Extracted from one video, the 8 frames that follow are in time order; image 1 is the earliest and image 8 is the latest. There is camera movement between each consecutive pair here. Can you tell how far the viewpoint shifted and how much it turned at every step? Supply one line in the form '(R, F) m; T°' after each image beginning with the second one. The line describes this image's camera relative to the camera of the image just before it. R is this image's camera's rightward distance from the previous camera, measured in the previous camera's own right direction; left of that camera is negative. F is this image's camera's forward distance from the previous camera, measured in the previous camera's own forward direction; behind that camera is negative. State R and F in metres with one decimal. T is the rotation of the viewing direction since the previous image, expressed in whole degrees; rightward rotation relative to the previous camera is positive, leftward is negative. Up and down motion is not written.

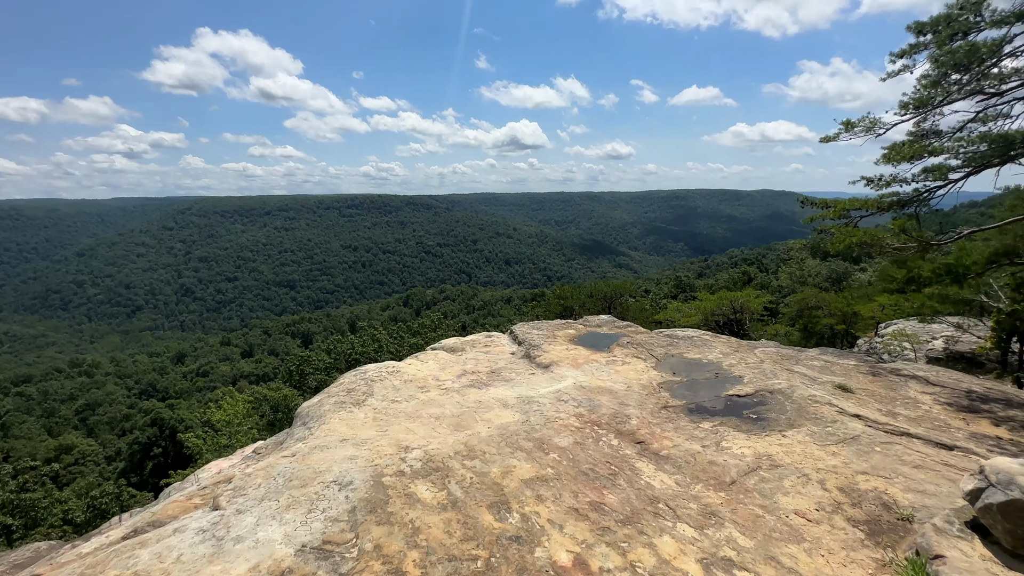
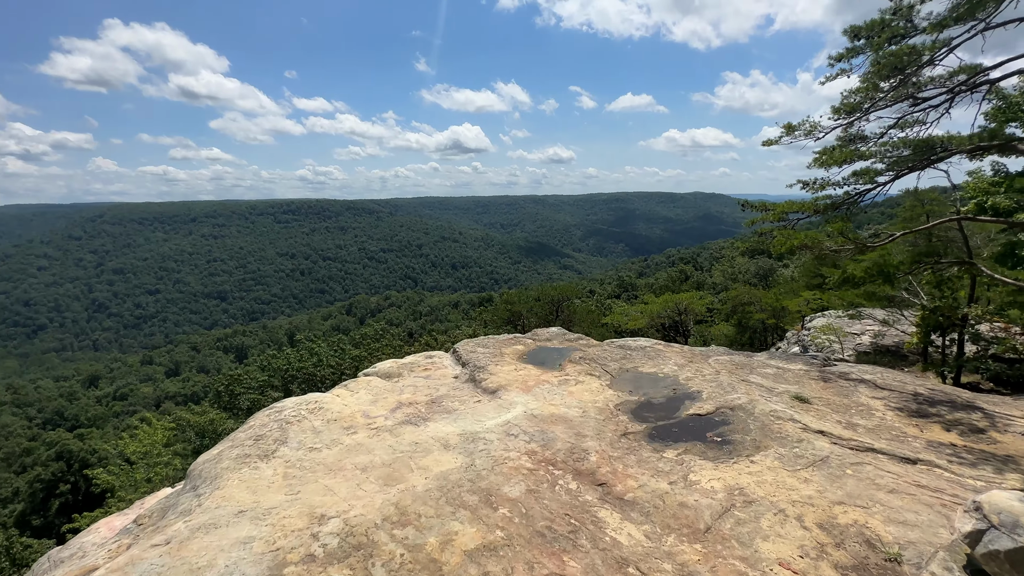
(+0.1, +0.5) m; +7°
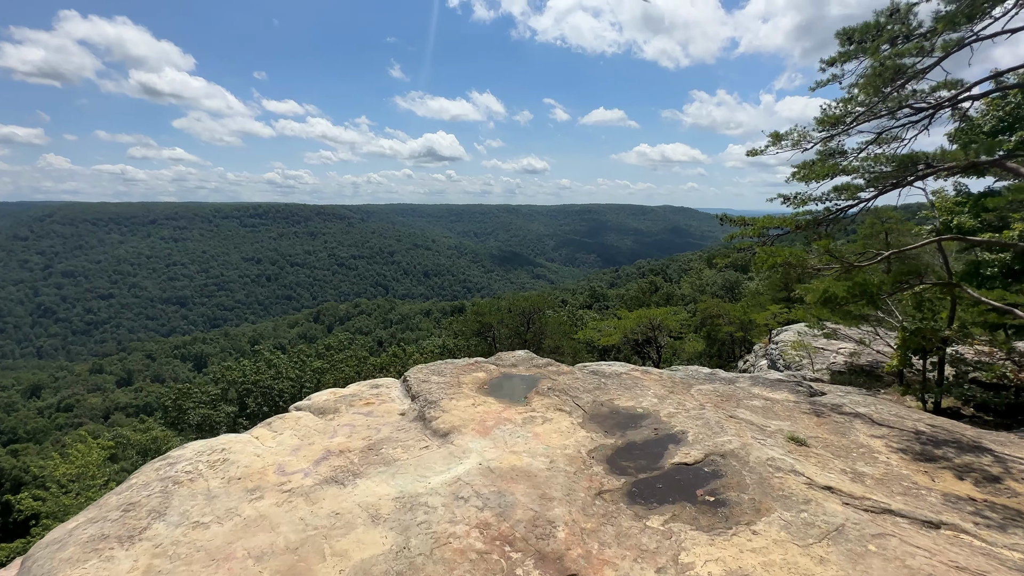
(+0.1, +0.7) m; +3°
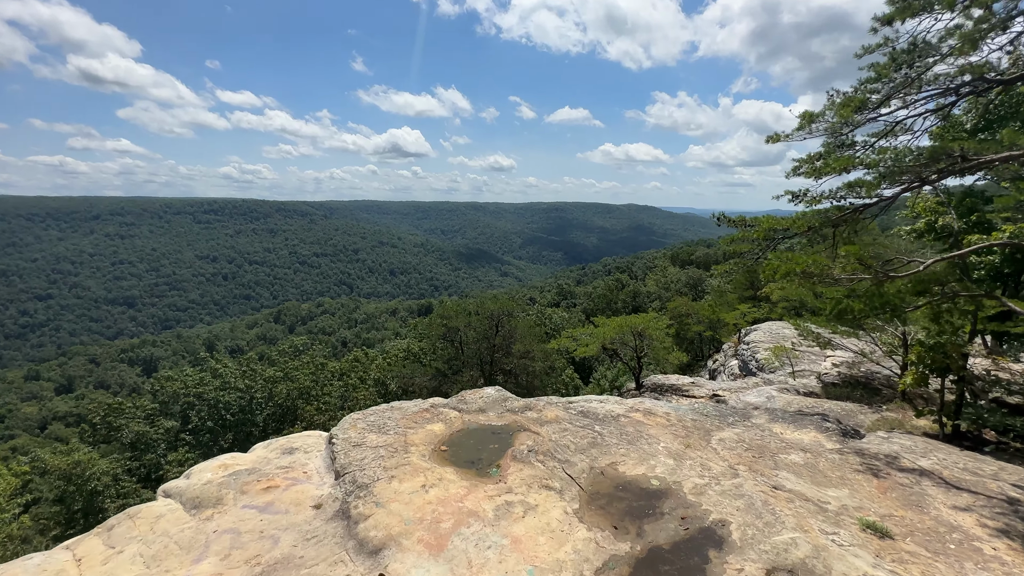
(0.0, +1.3) m; +4°
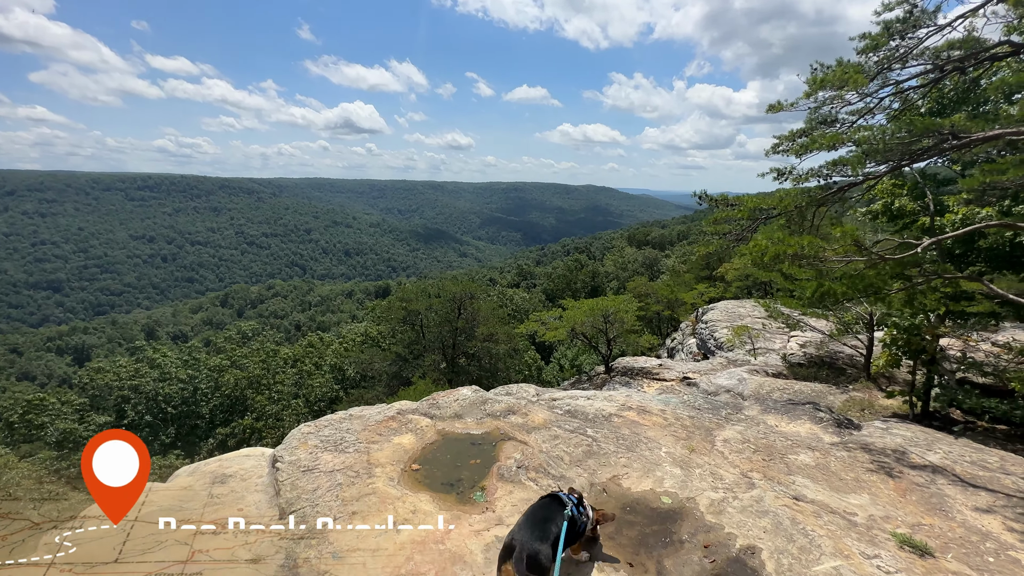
(-0.2, +0.6) m; +5°
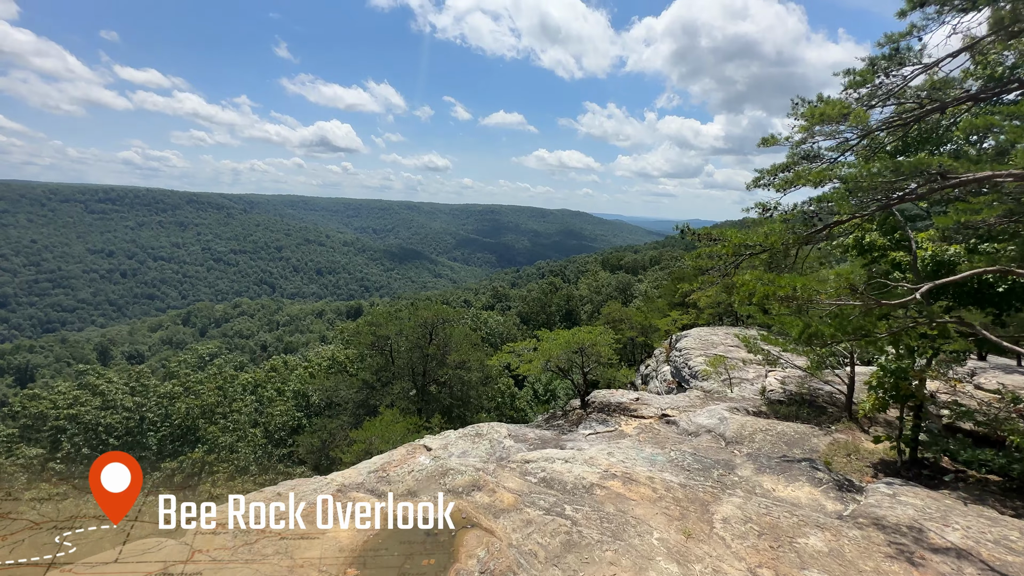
(0.0, +0.5) m; +3°
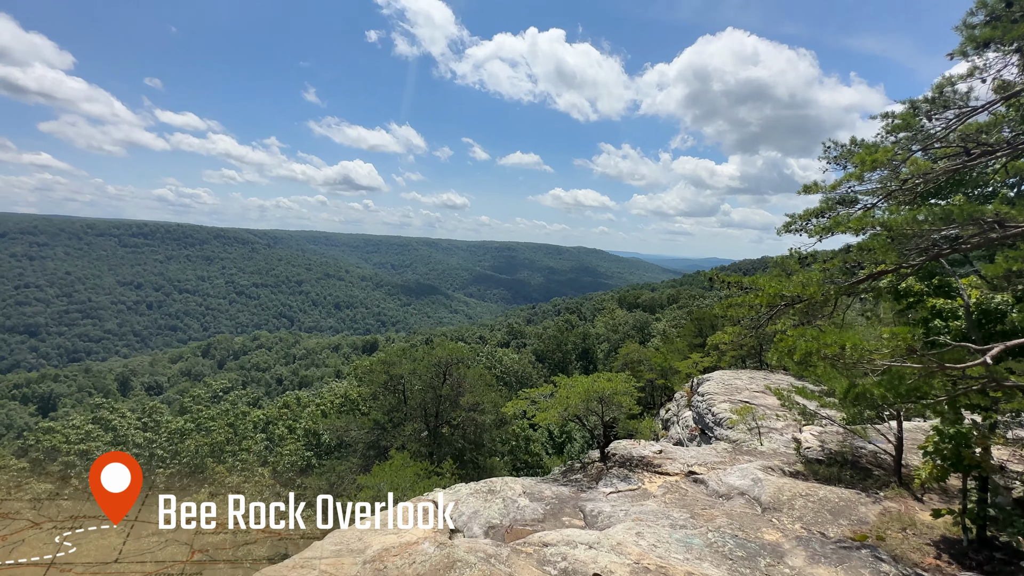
(0.0, +0.3) m; -2°
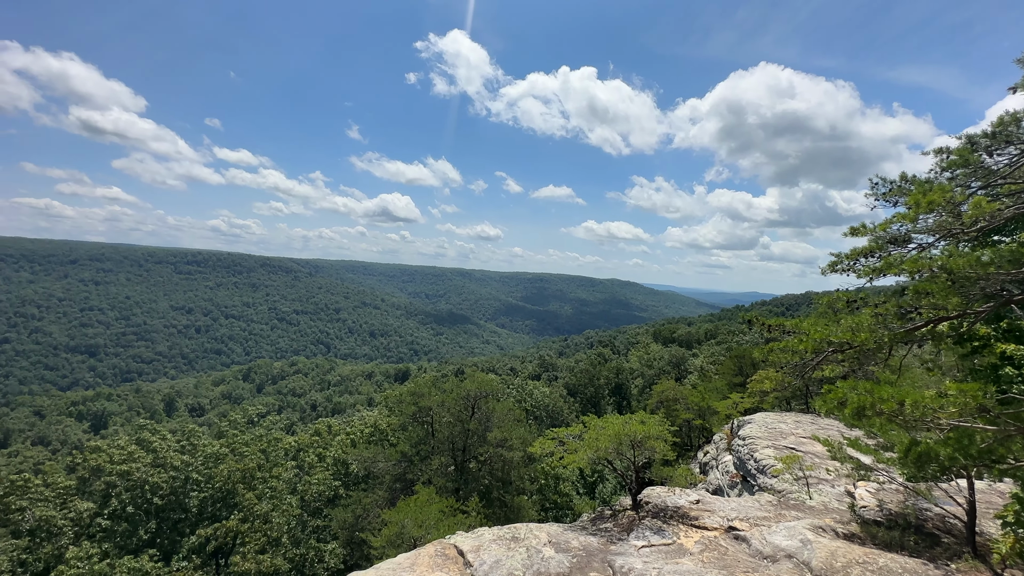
(+0.1, +0.1) m; -4°
